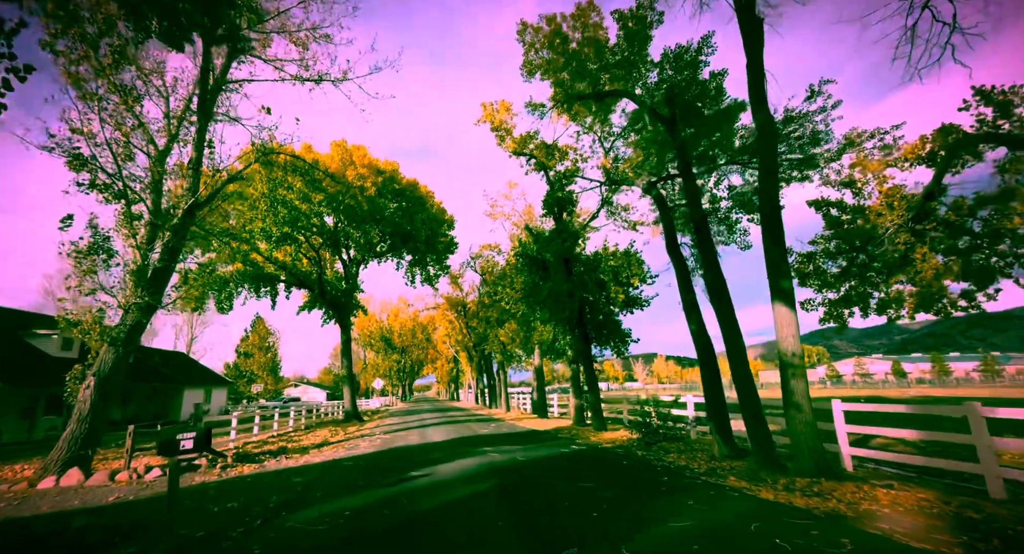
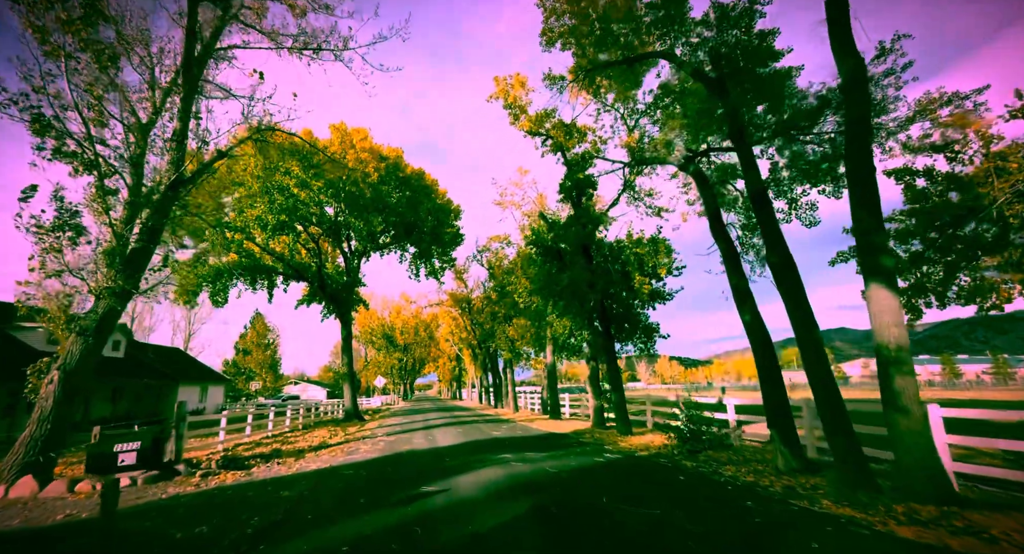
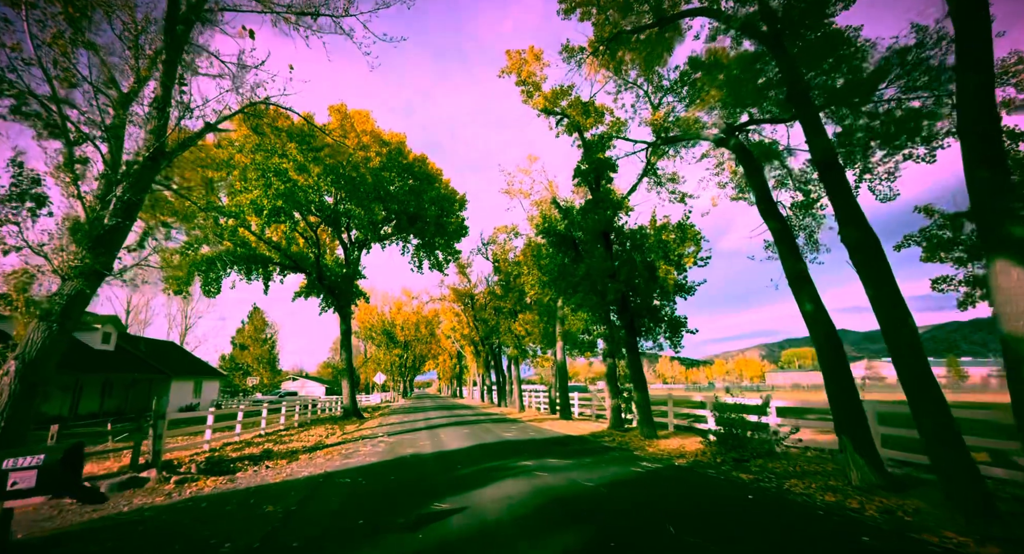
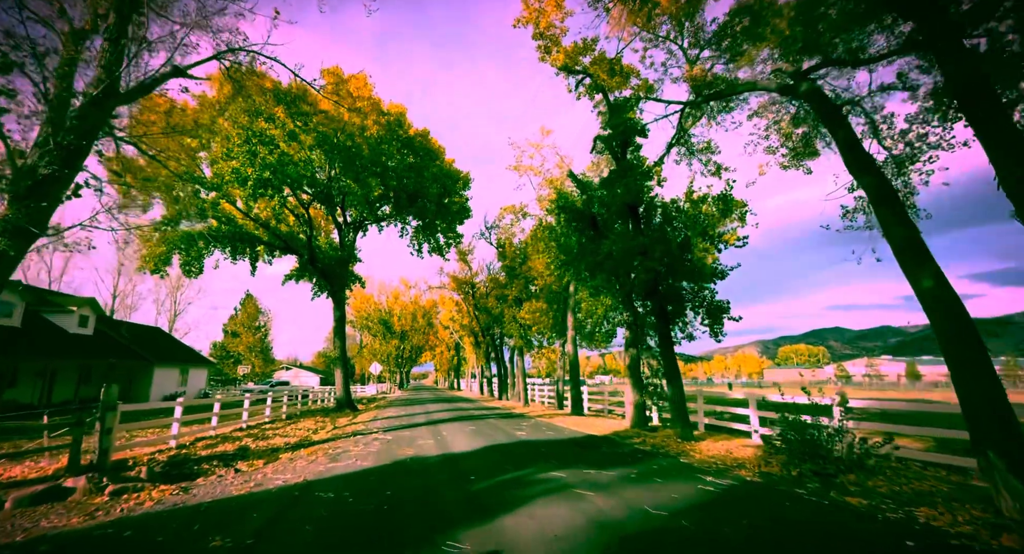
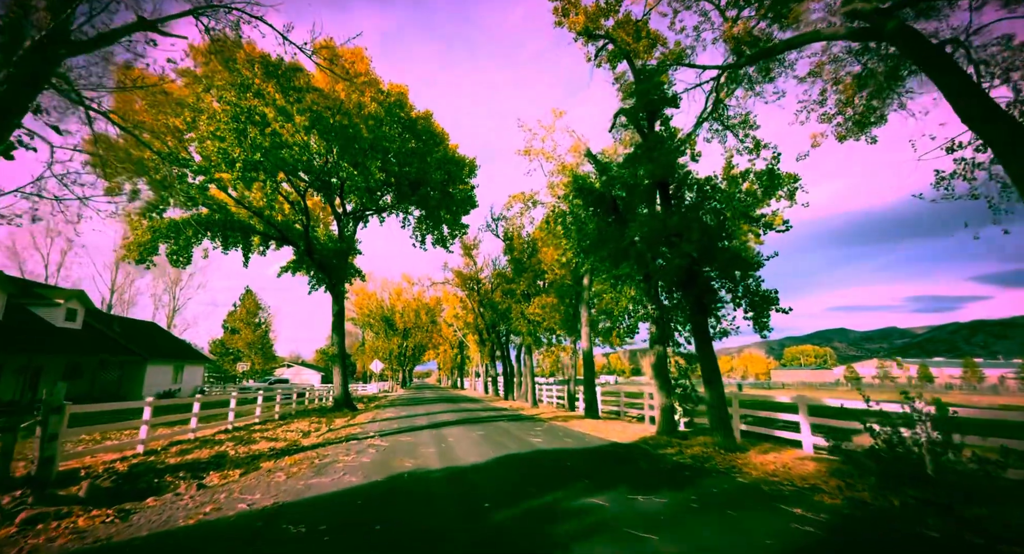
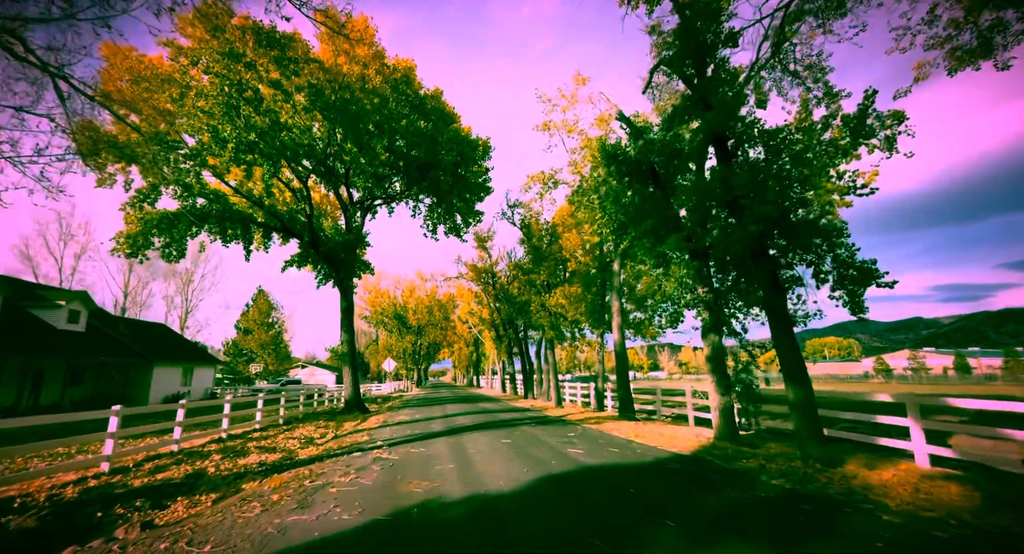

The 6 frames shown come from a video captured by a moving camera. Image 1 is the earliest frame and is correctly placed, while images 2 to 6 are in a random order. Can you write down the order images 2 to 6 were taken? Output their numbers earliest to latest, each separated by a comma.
2, 3, 4, 5, 6
